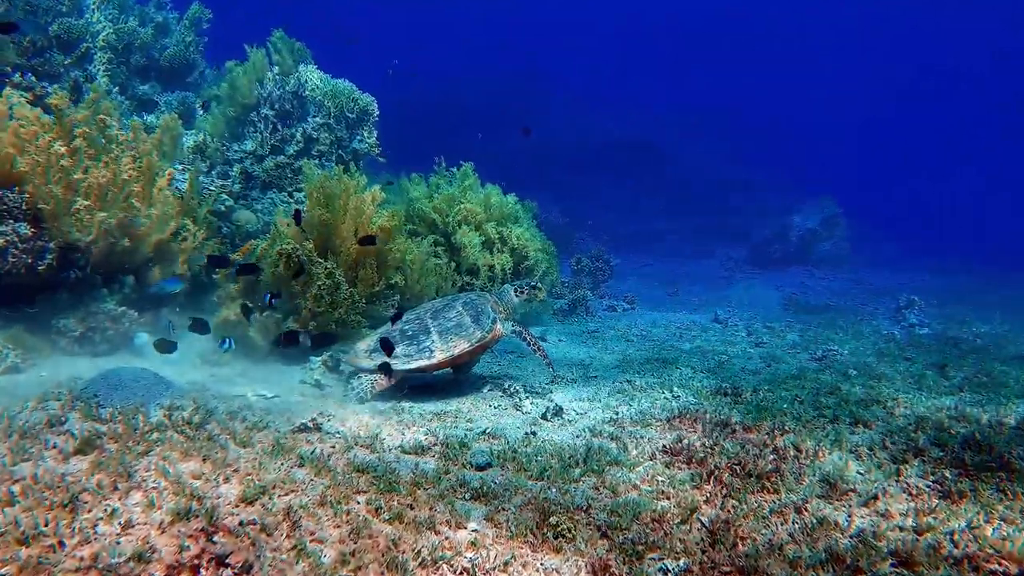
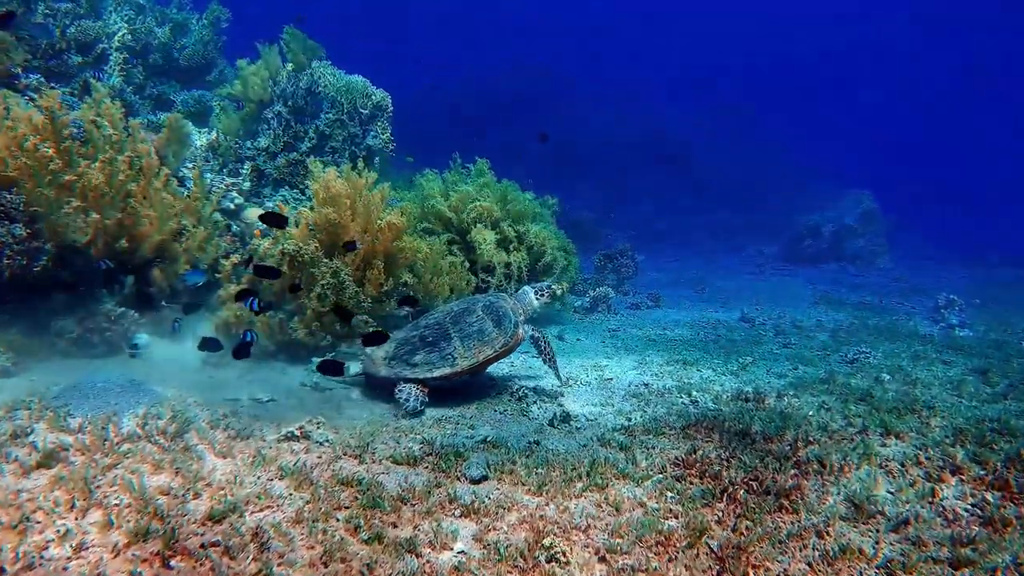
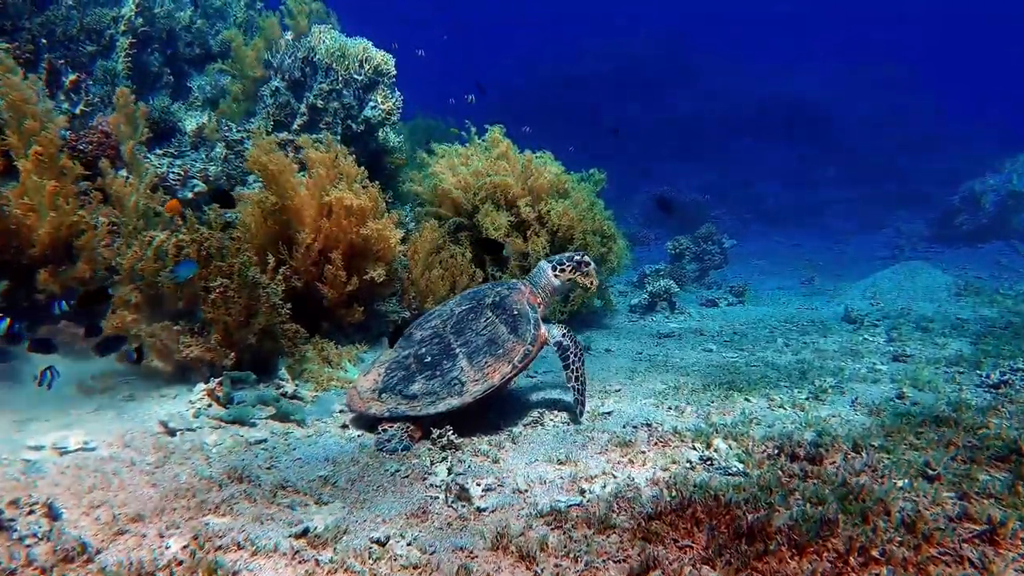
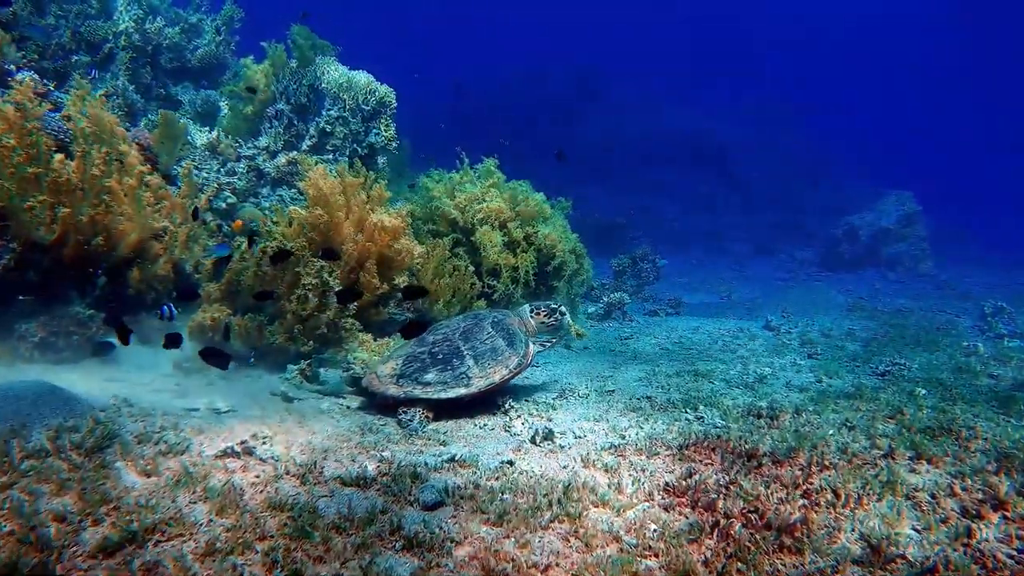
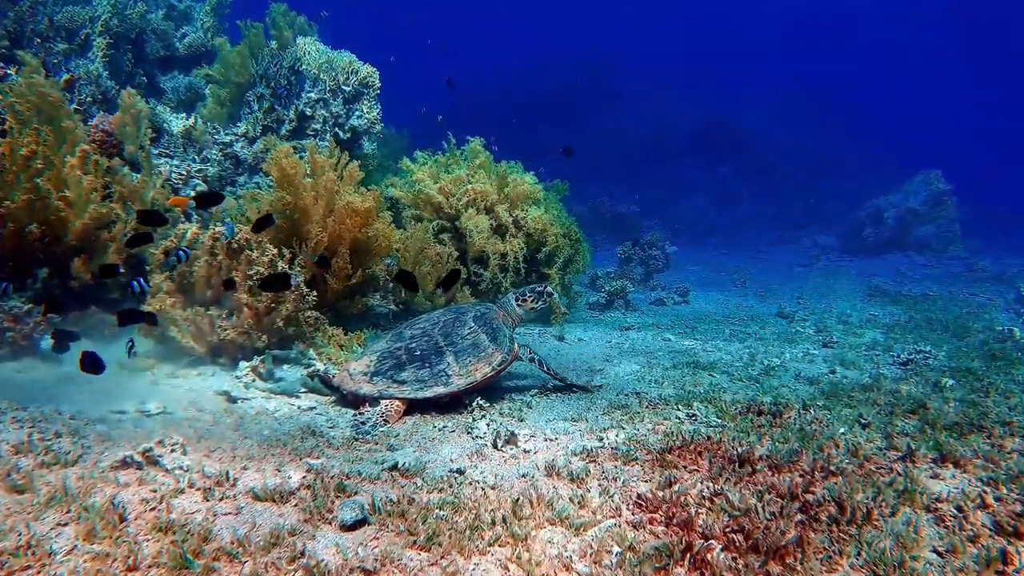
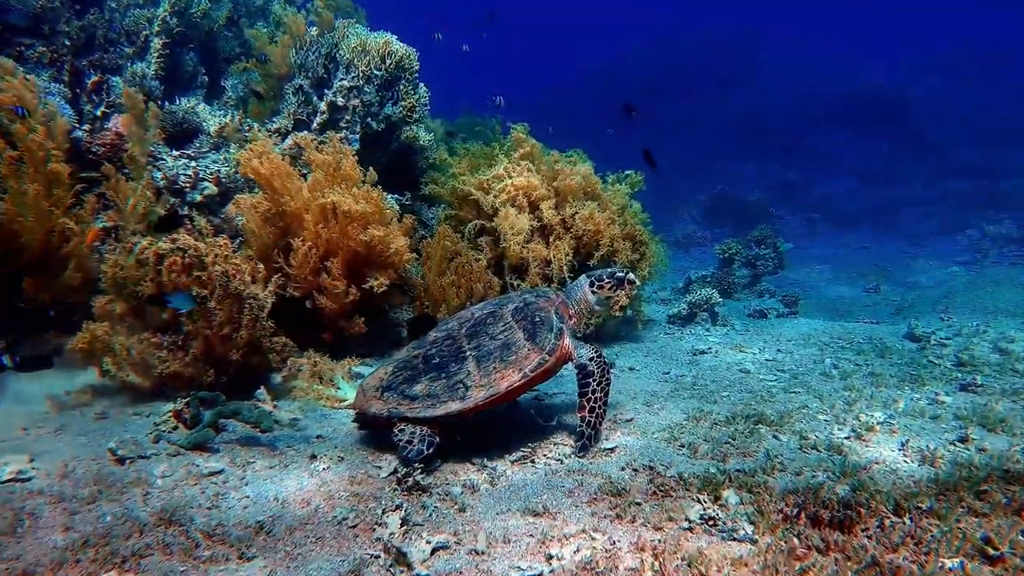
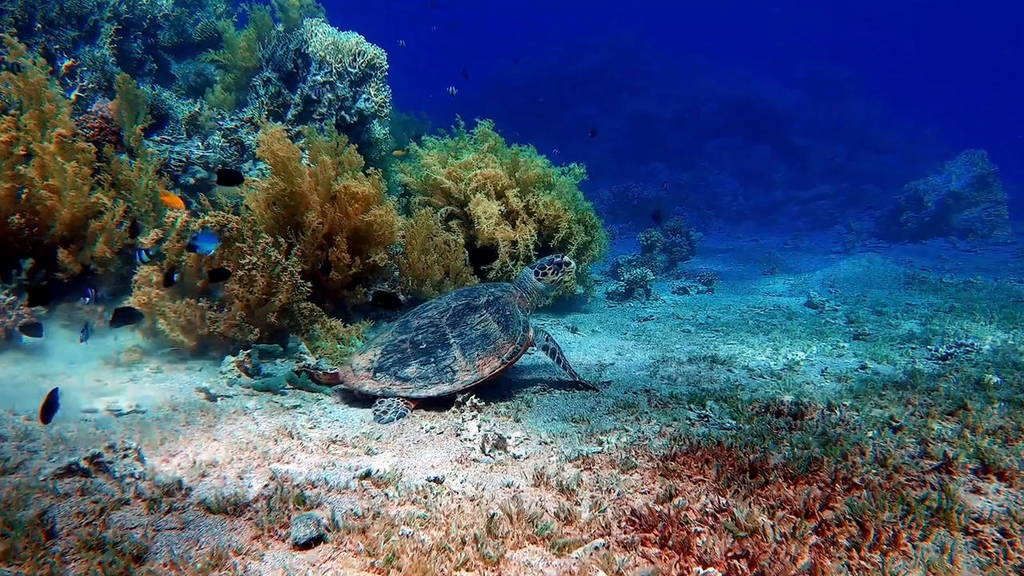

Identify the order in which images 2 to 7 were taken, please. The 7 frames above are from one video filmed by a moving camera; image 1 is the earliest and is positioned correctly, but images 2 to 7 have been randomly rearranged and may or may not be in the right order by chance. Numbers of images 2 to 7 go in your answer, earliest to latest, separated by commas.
2, 4, 5, 7, 3, 6
